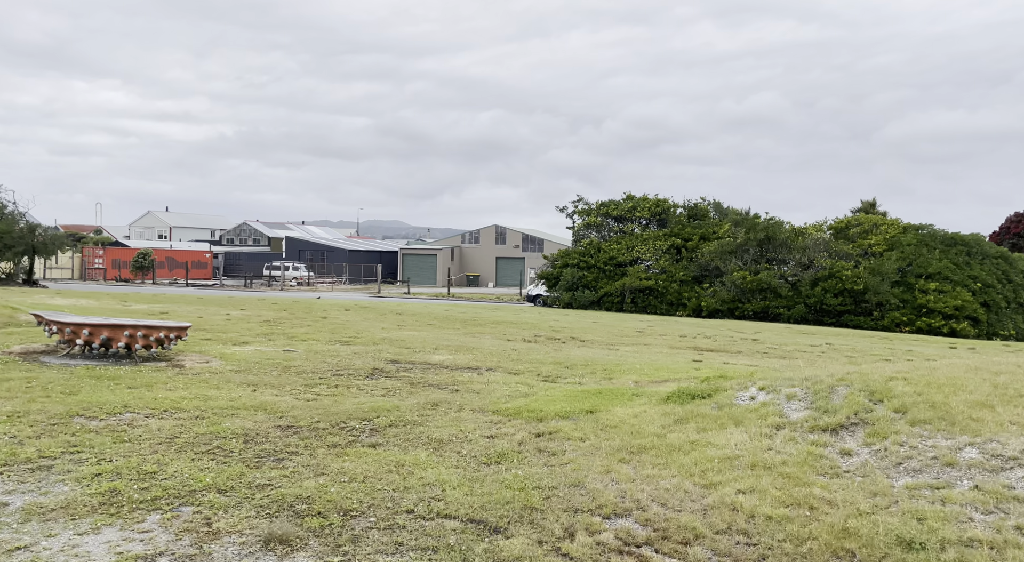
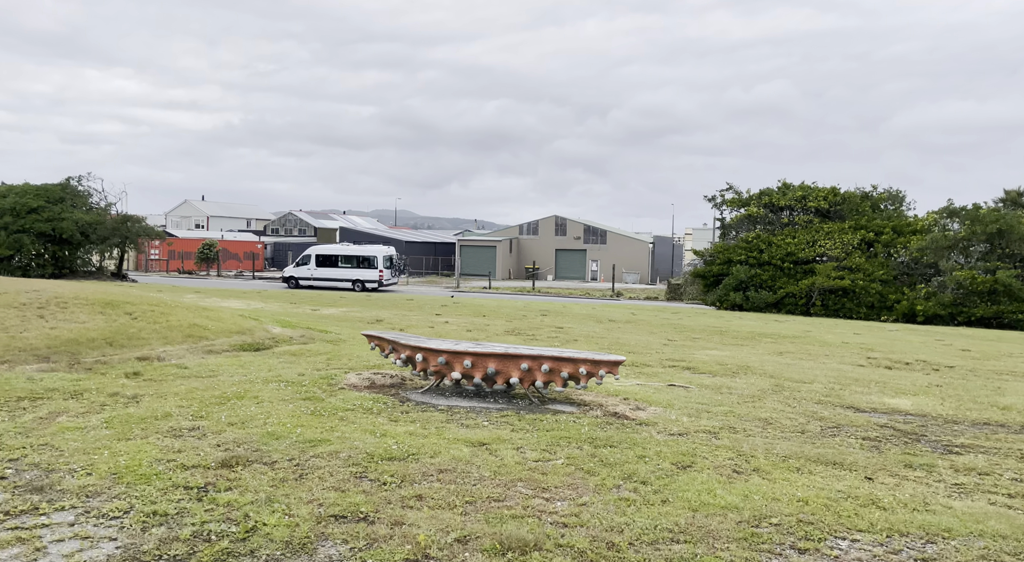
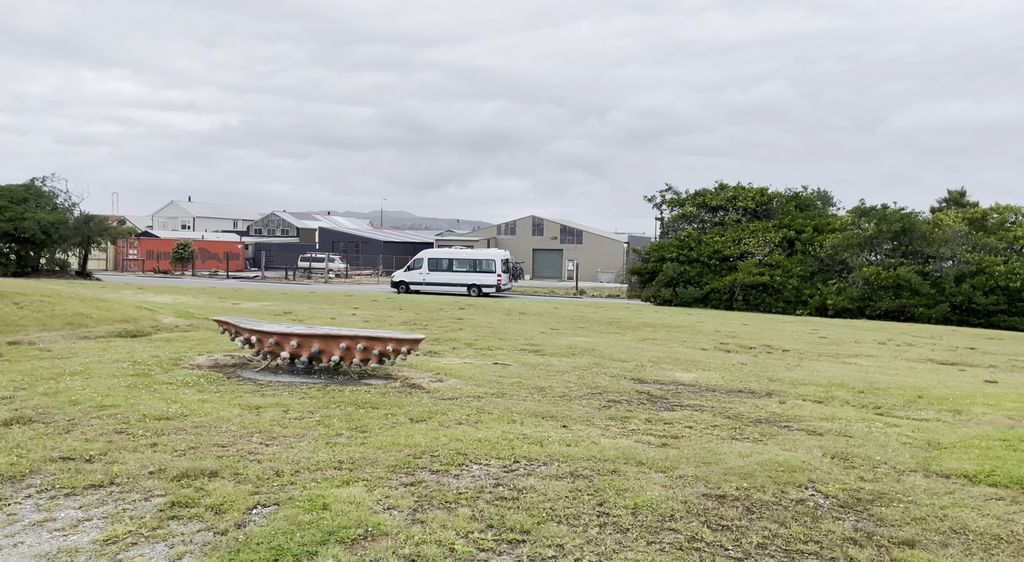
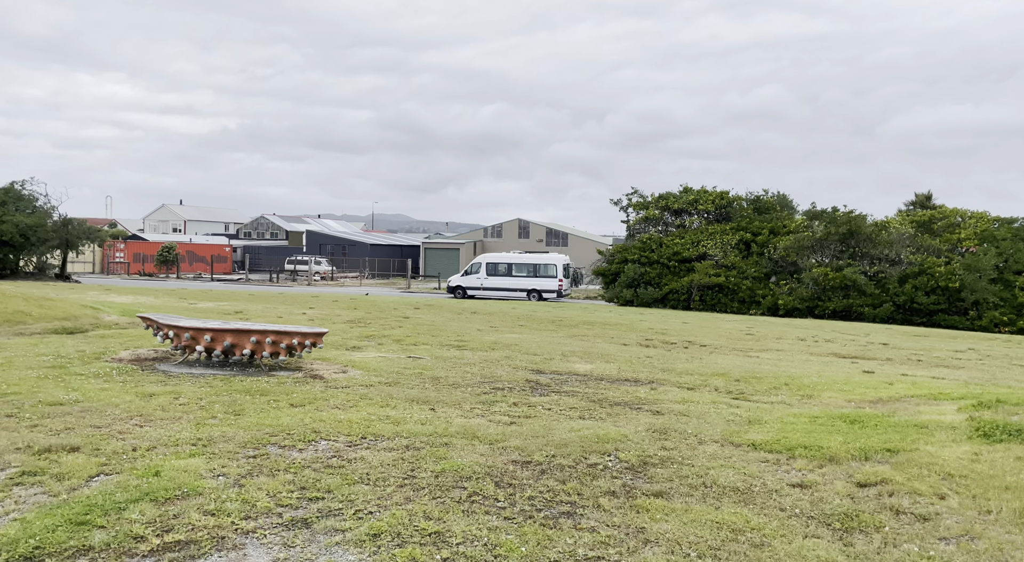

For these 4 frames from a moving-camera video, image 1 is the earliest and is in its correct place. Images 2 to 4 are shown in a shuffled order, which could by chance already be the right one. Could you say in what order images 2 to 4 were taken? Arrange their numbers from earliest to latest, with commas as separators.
4, 3, 2
